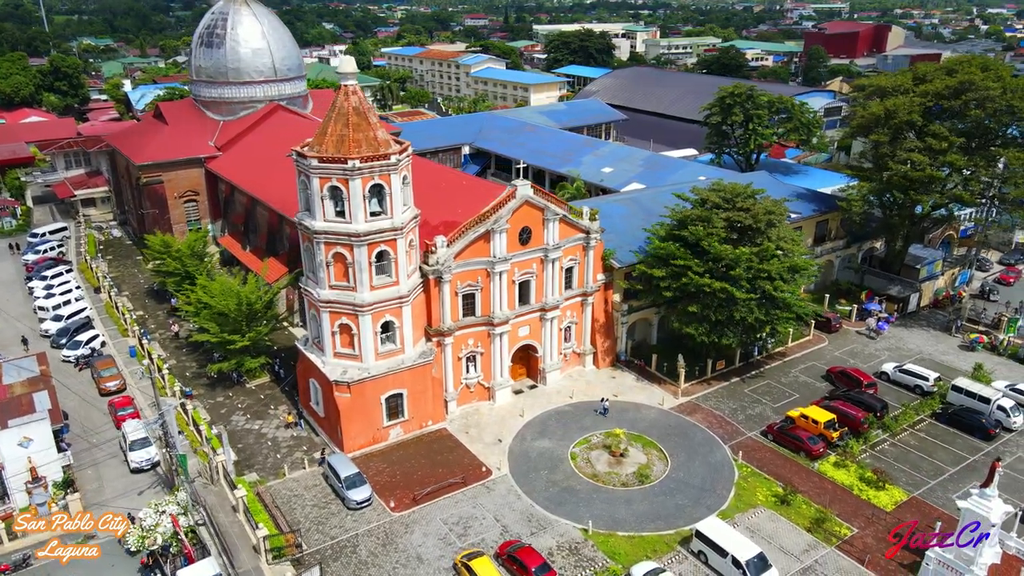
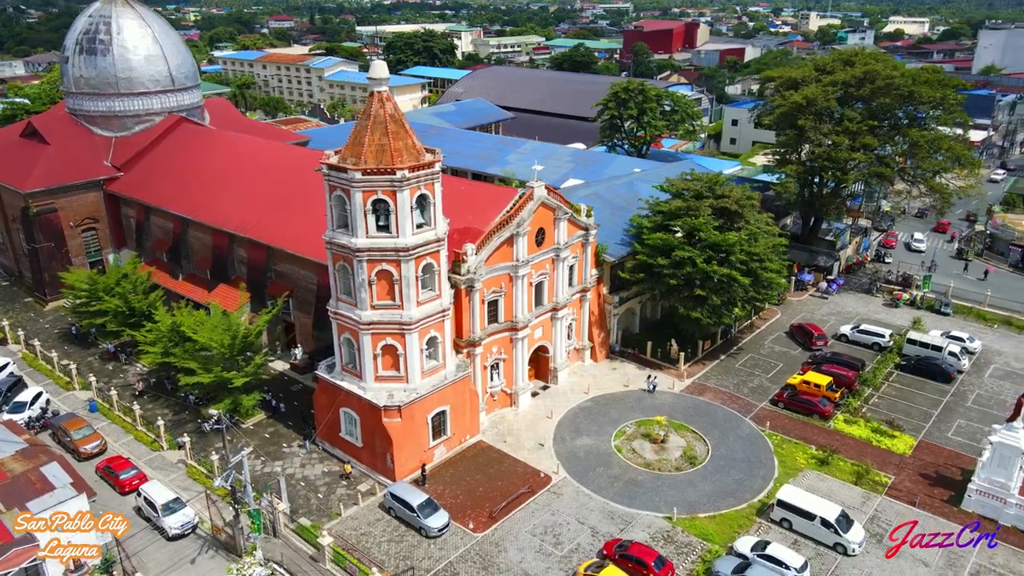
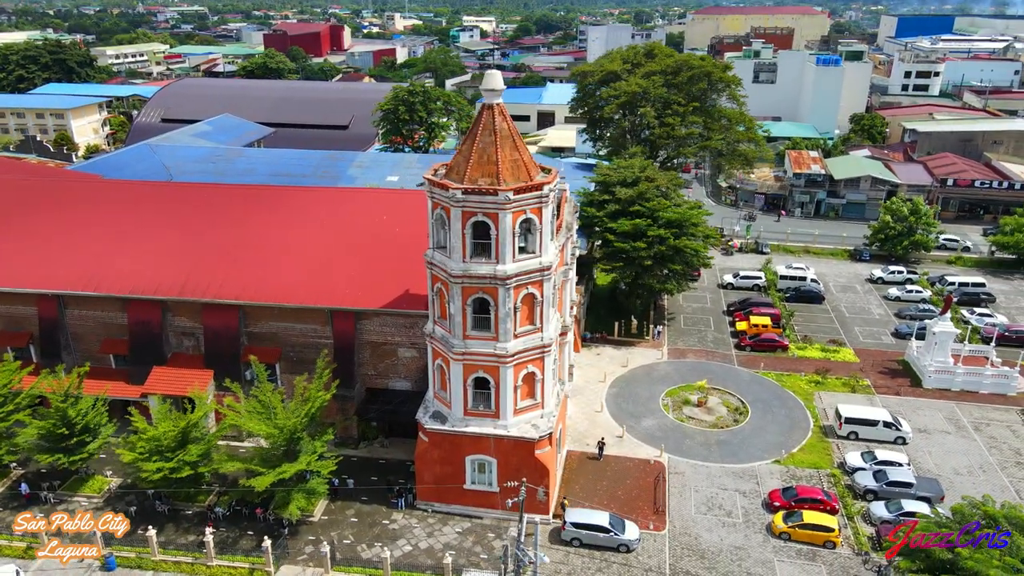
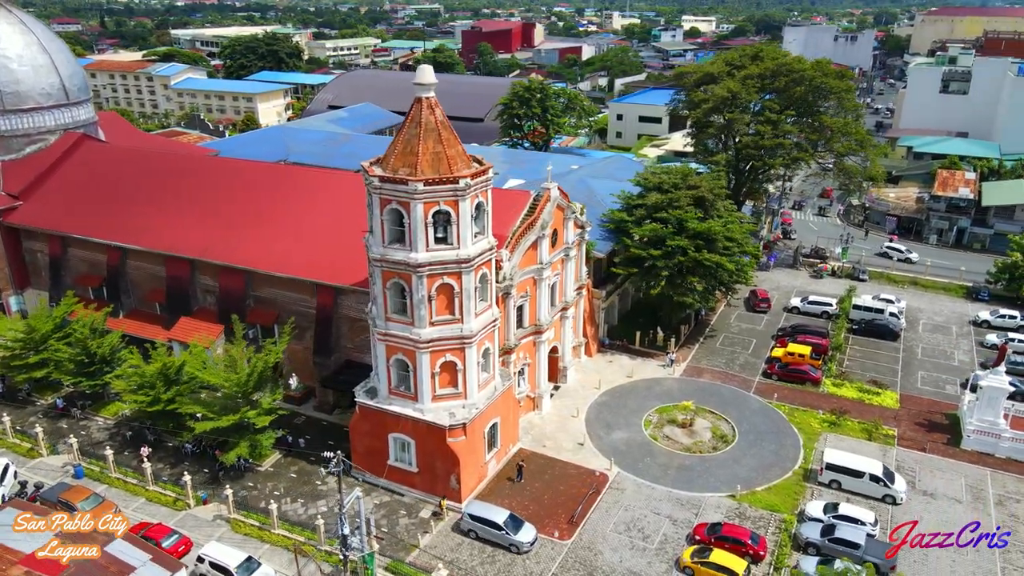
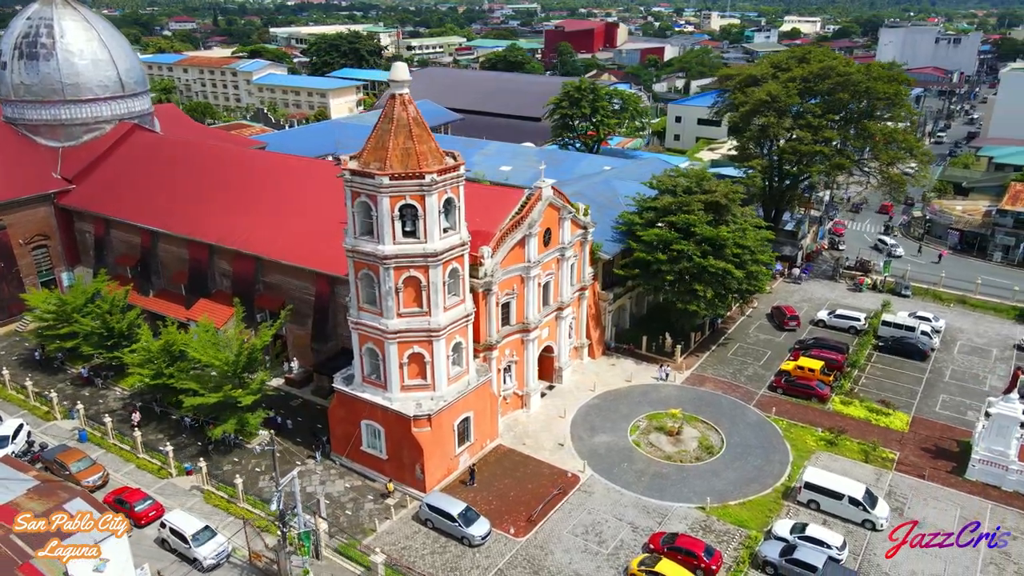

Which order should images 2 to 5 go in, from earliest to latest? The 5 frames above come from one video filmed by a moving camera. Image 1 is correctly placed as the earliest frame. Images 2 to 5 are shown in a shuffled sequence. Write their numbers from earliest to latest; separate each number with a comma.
2, 5, 4, 3
